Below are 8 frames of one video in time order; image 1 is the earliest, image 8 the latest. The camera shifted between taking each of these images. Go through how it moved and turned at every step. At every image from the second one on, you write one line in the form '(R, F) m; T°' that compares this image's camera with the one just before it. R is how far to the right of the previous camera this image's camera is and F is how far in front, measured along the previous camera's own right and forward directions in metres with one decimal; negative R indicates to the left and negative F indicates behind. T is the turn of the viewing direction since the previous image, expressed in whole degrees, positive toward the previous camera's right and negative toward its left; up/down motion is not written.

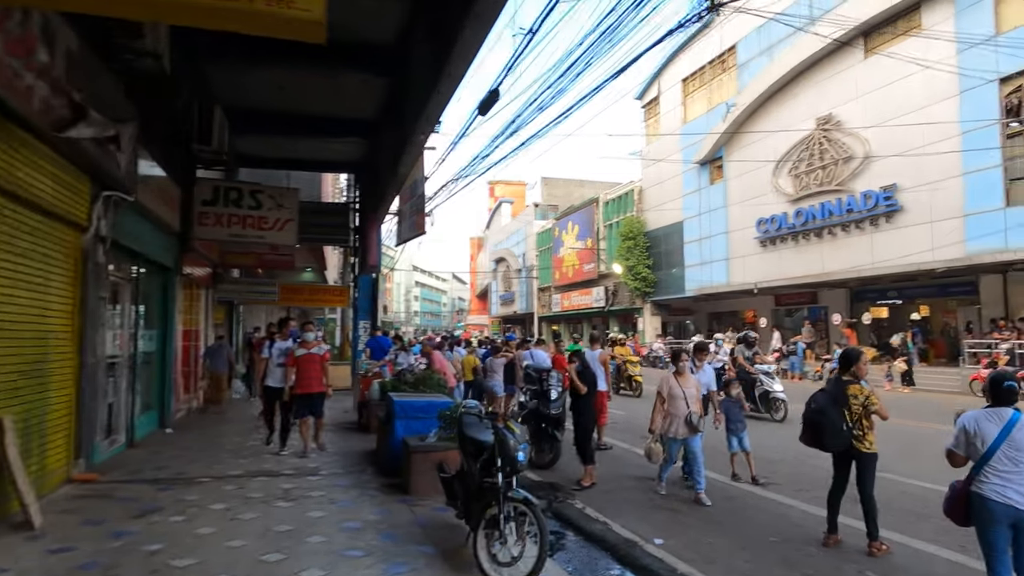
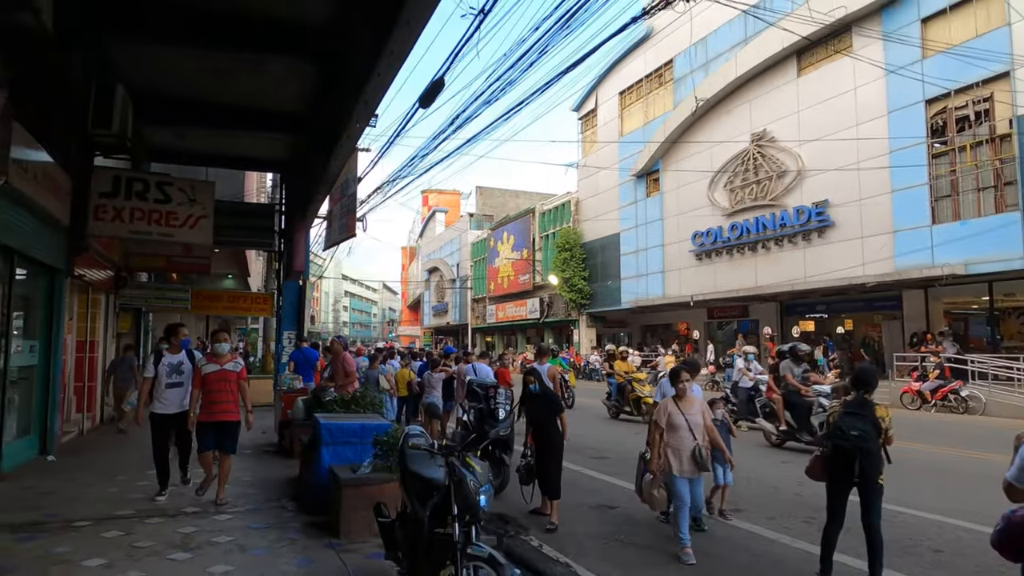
(-0.1, +0.8) m; +6°
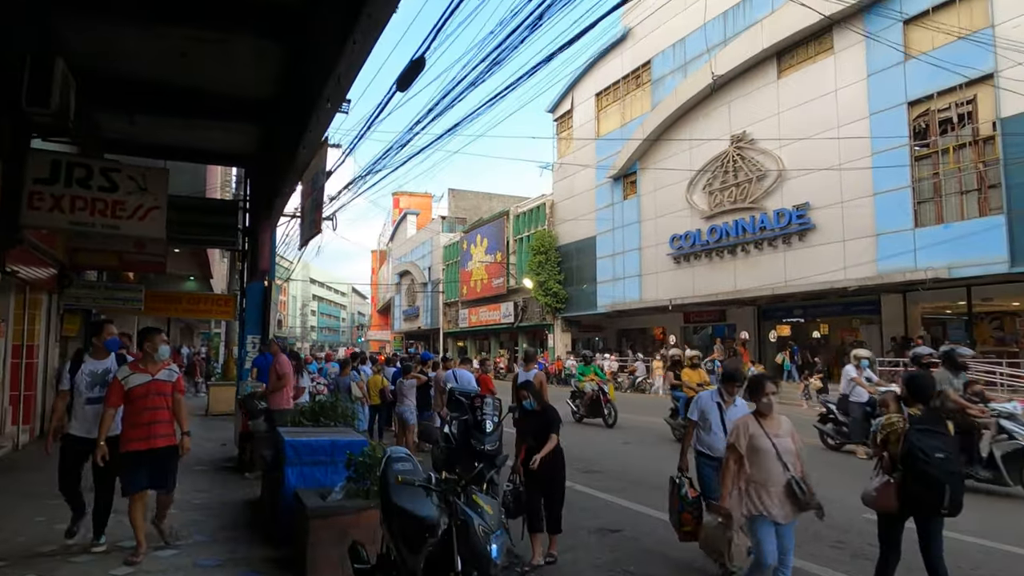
(-0.2, +0.7) m; +3°
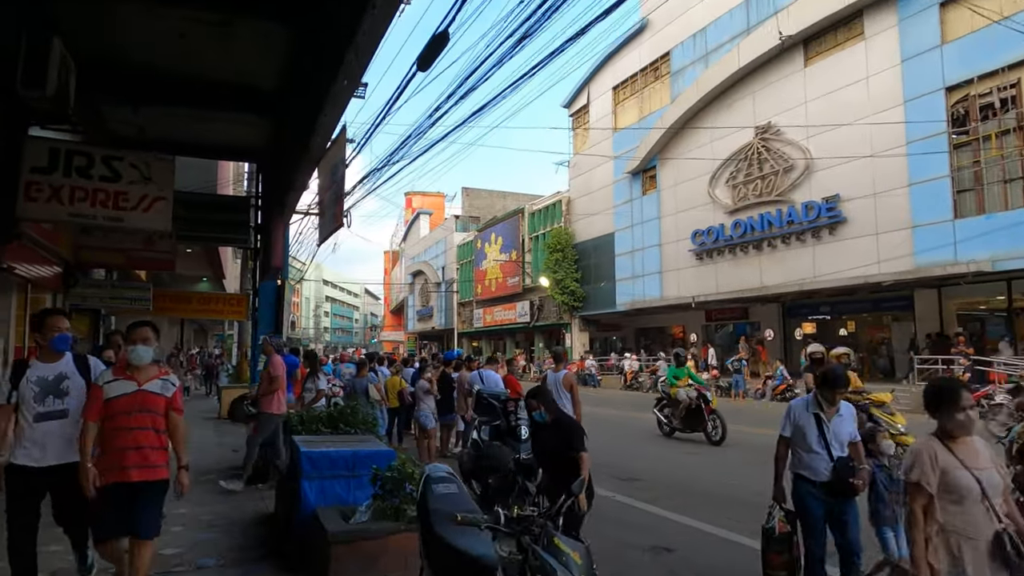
(-0.2, +0.6) m; -1°
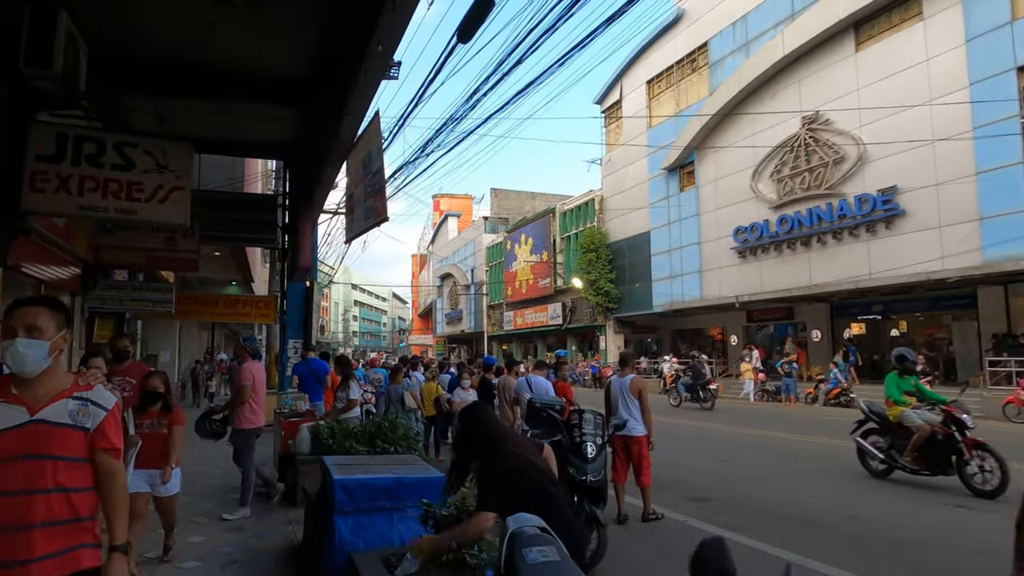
(-0.3, +0.8) m; -2°
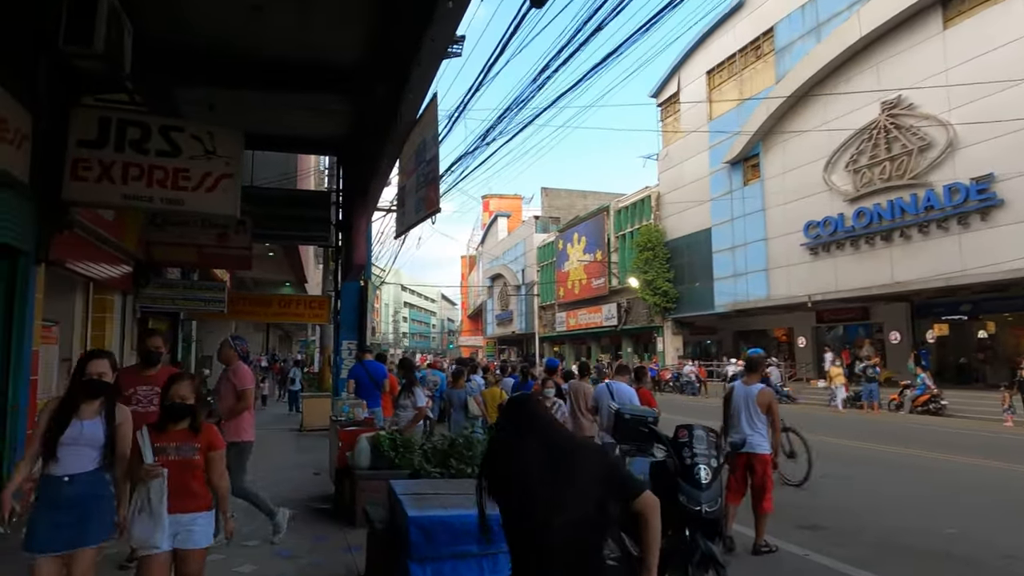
(-0.3, +0.8) m; -4°
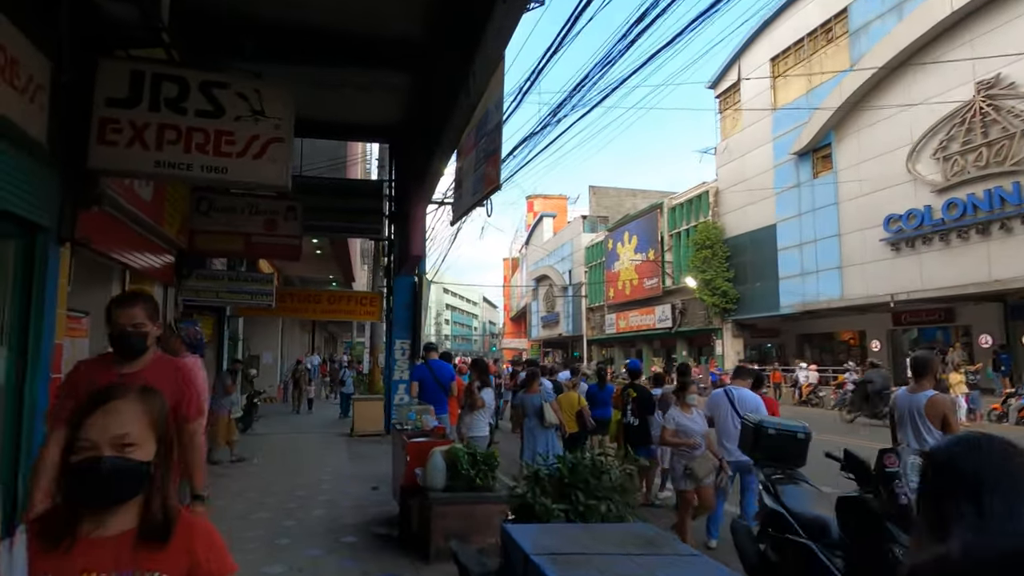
(-0.5, +1.1) m; -3°
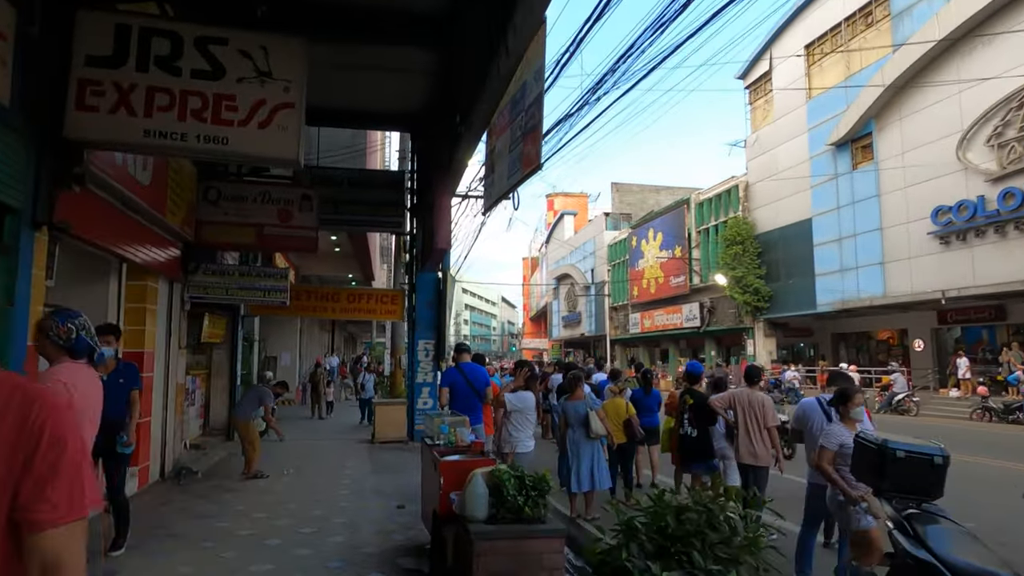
(-0.2, +0.9) m; -2°
